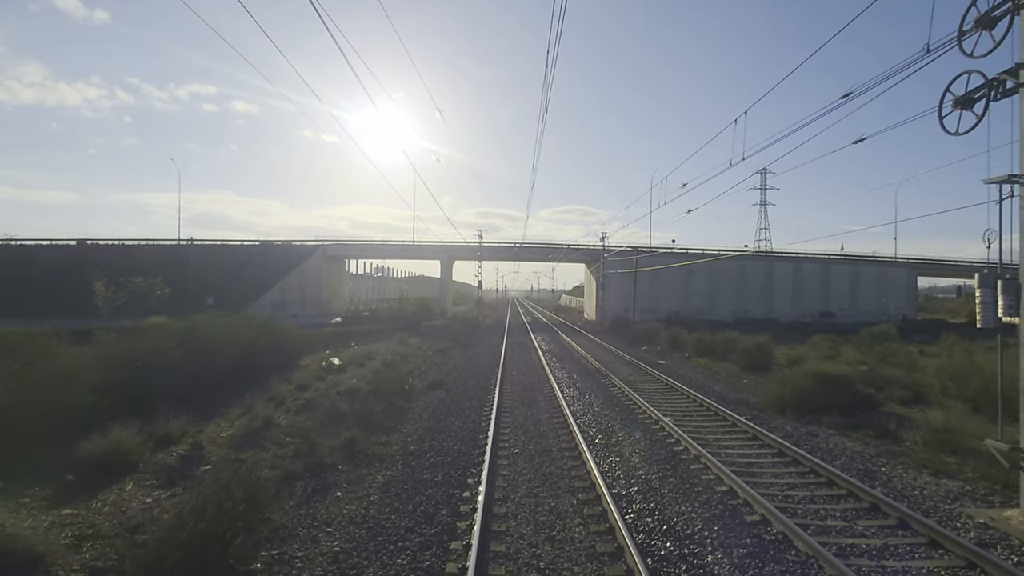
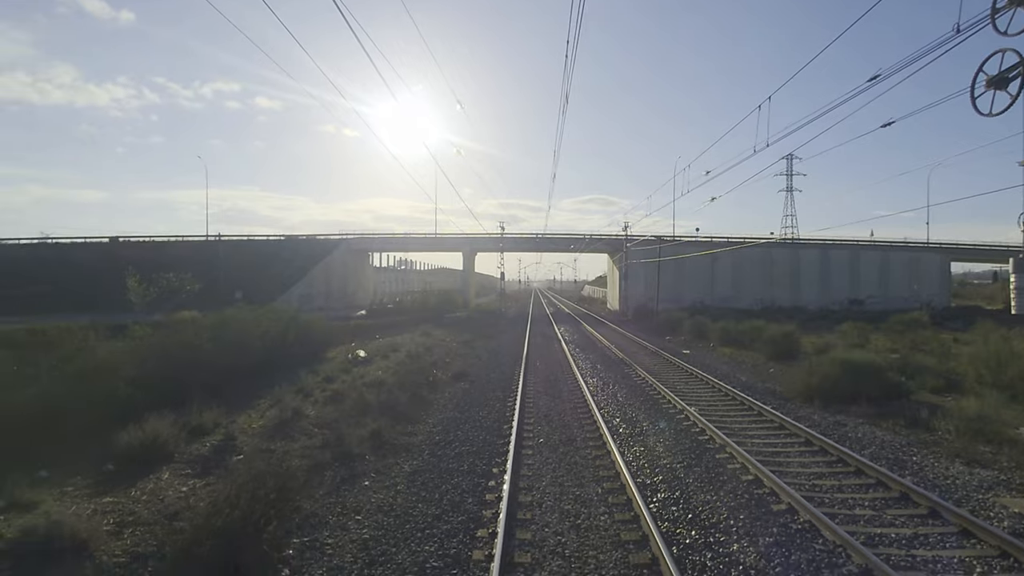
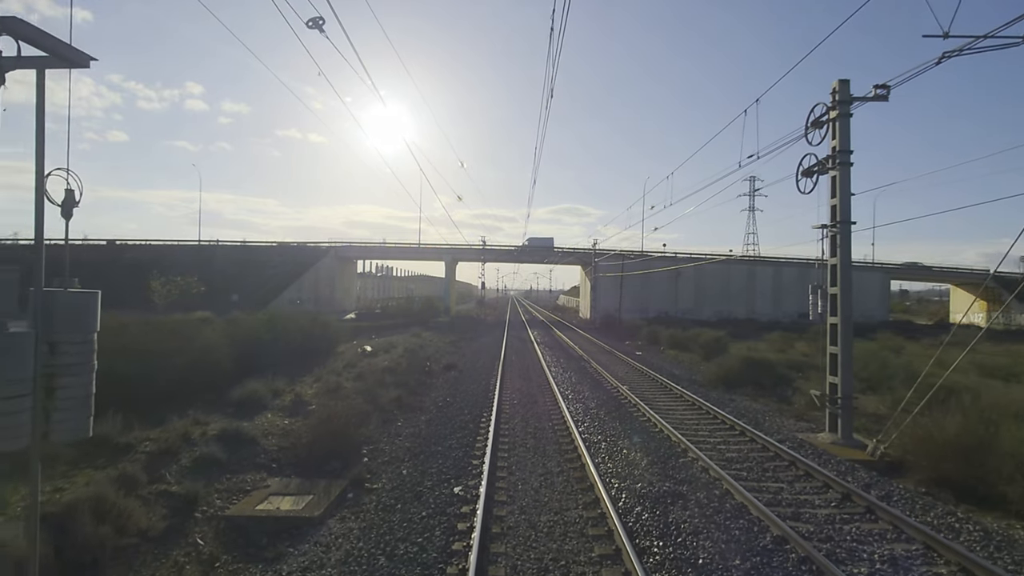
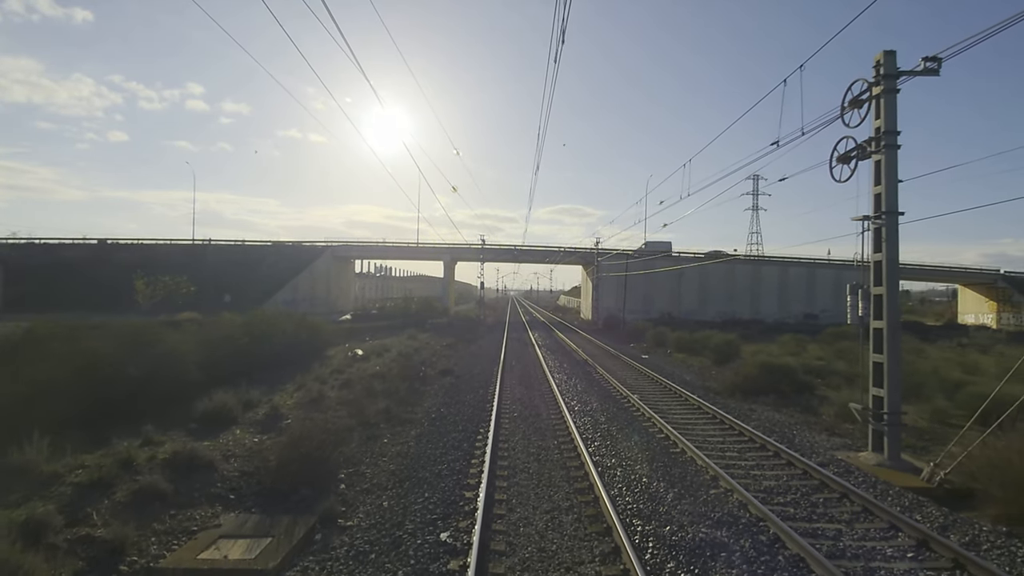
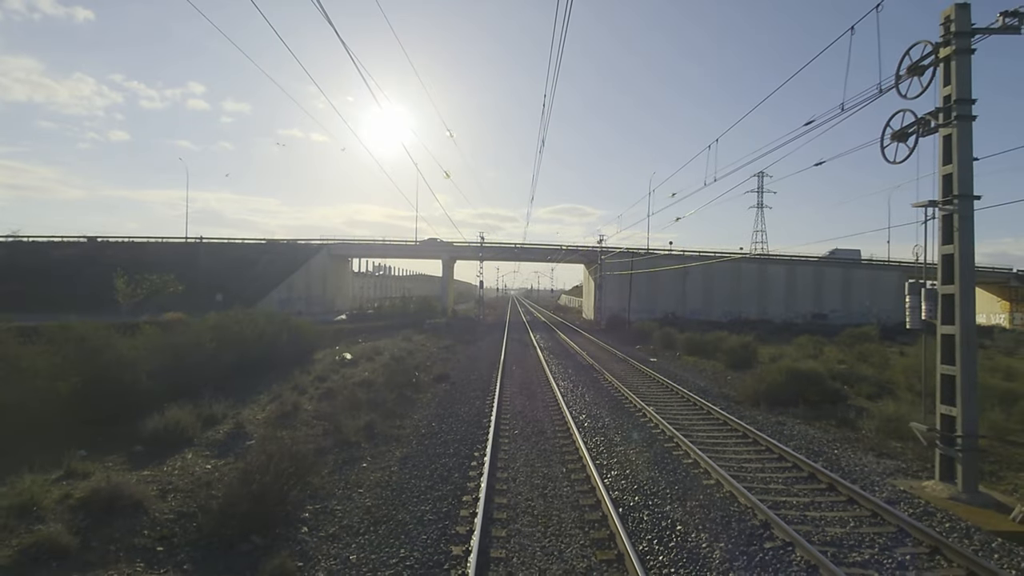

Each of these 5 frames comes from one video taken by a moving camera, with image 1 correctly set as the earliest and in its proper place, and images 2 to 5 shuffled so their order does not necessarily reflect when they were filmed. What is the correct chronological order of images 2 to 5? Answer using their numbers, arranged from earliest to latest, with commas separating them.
2, 5, 4, 3
